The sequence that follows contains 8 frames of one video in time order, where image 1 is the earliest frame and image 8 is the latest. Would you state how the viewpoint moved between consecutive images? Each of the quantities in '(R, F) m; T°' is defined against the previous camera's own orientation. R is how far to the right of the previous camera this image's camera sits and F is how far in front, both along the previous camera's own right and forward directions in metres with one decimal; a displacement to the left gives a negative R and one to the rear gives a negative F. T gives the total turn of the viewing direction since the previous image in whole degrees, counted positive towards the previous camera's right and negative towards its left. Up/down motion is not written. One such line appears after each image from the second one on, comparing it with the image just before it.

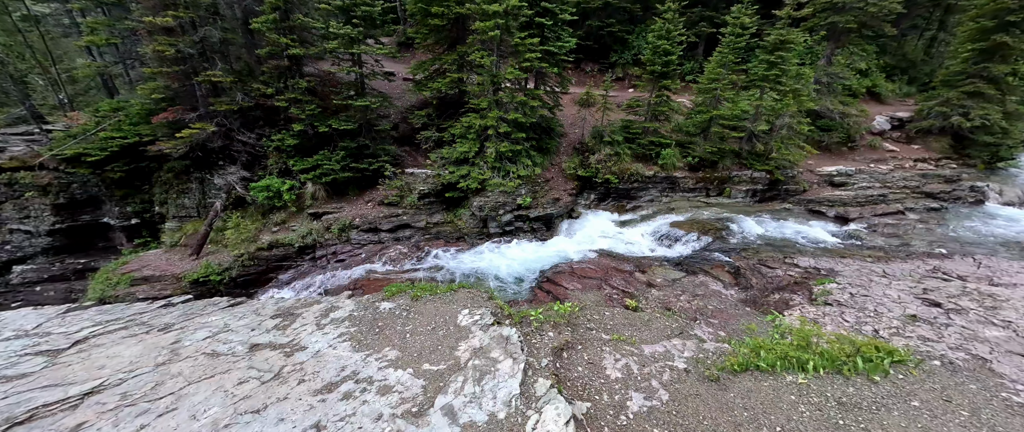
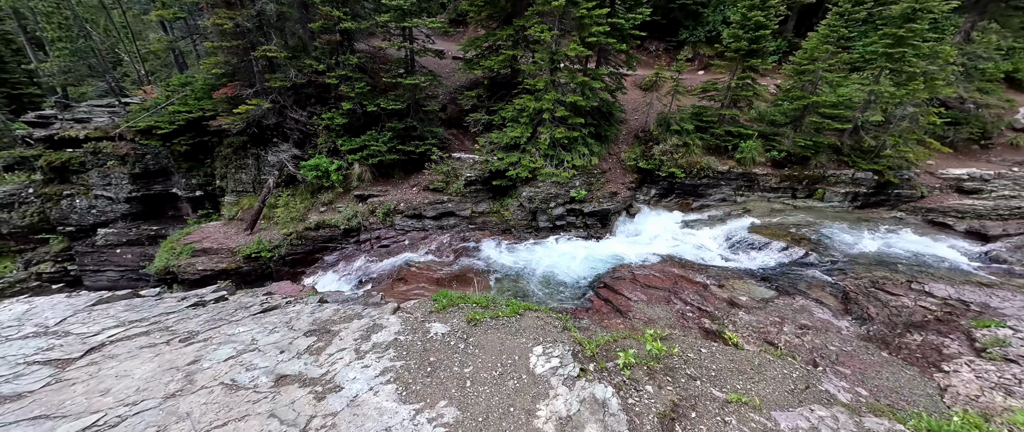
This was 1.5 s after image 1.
(-0.5, +0.9) m; -6°
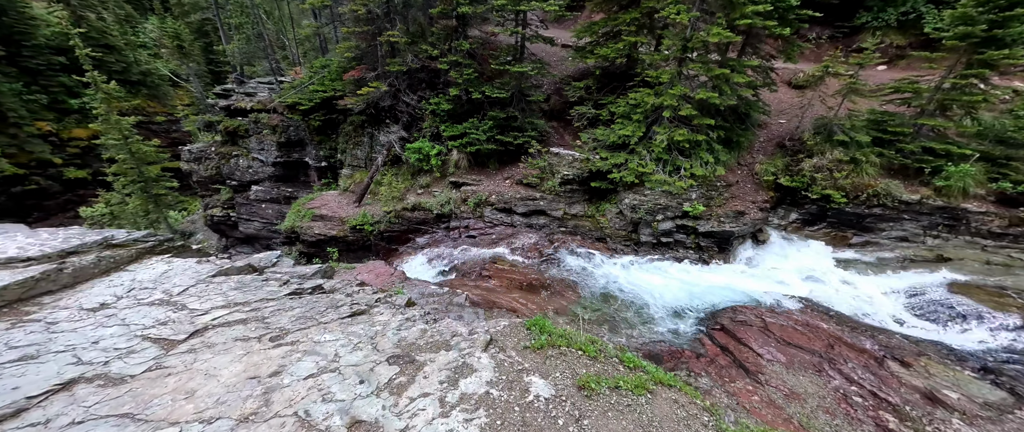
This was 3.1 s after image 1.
(-0.5, +0.8) m; -14°
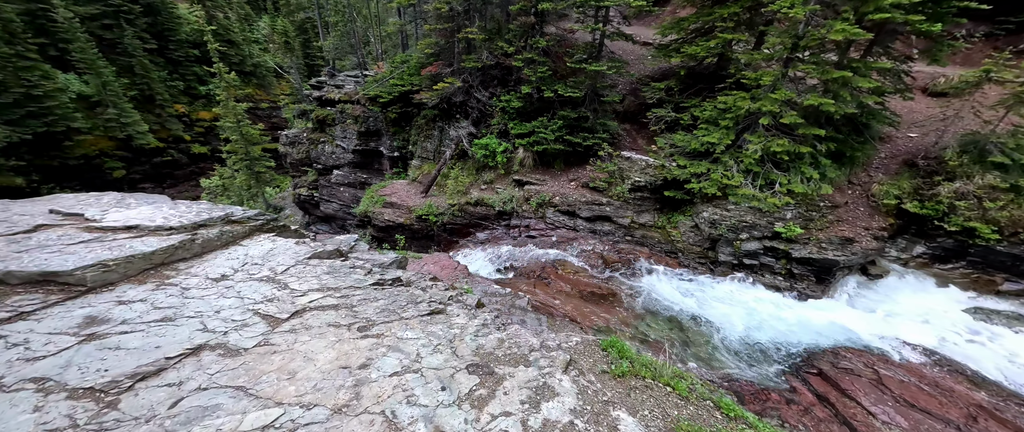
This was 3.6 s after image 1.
(-0.4, +0.1) m; -9°
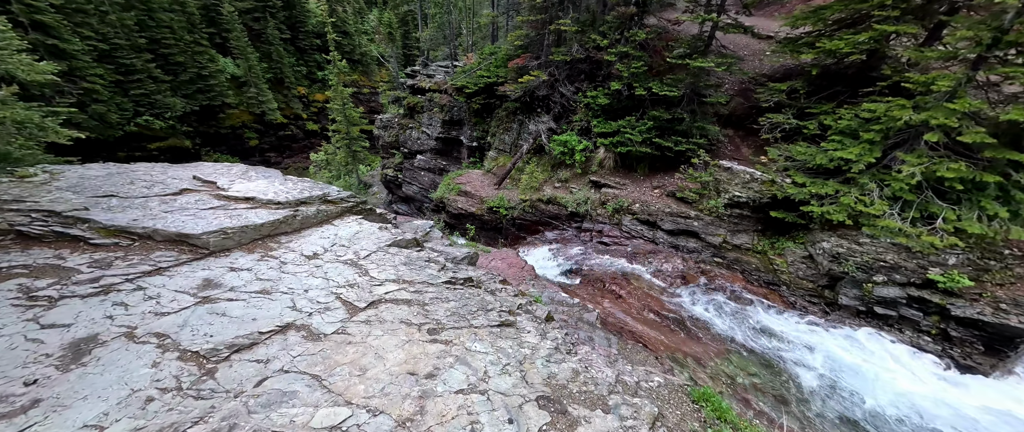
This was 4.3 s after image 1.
(-0.2, +0.3) m; -11°
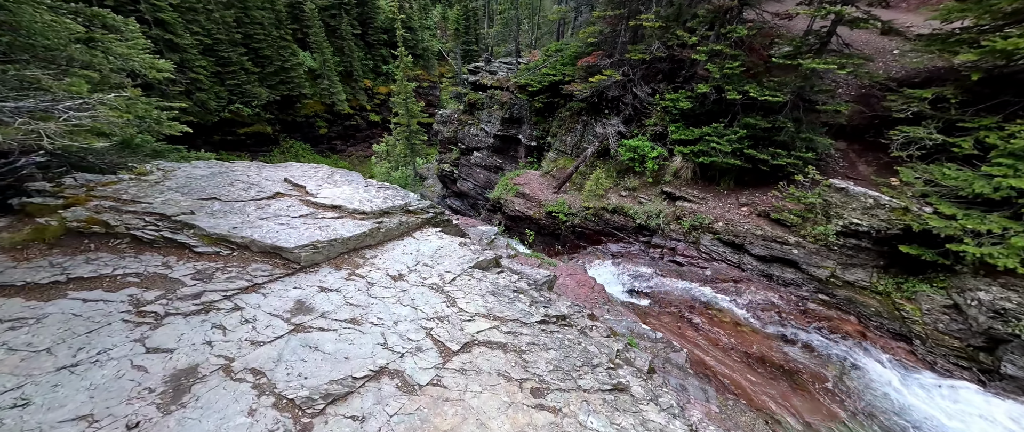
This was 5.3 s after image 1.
(-0.6, +0.4) m; -8°
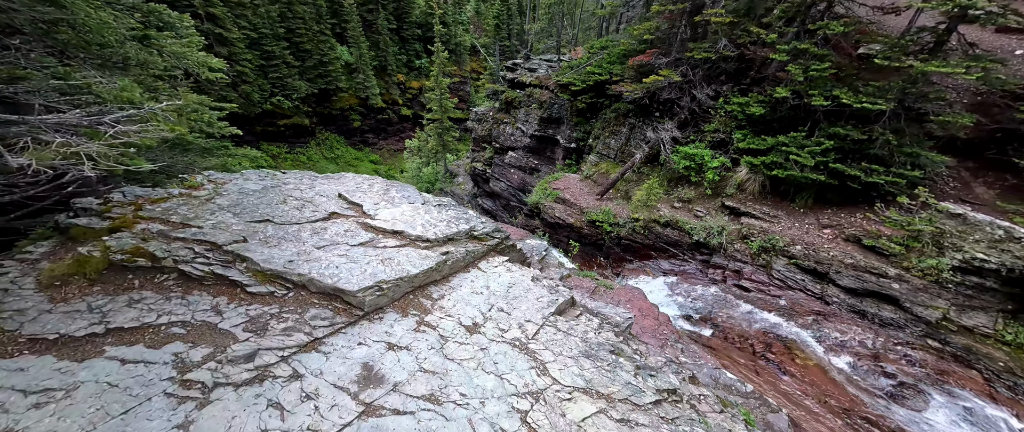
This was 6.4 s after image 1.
(-0.7, +0.6) m; -4°
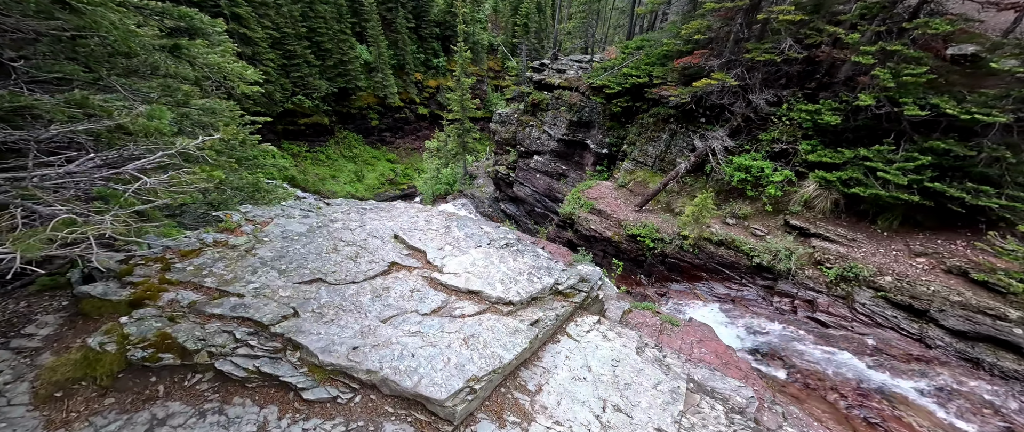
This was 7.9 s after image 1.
(-0.8, +0.7) m; -2°
